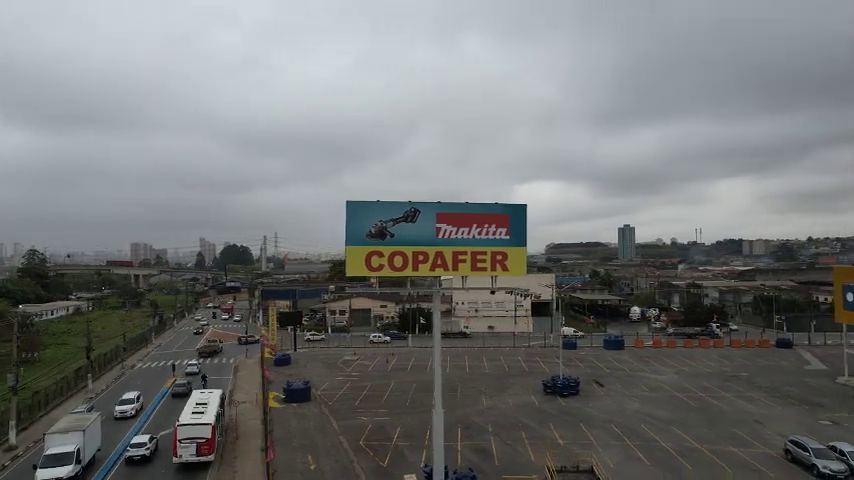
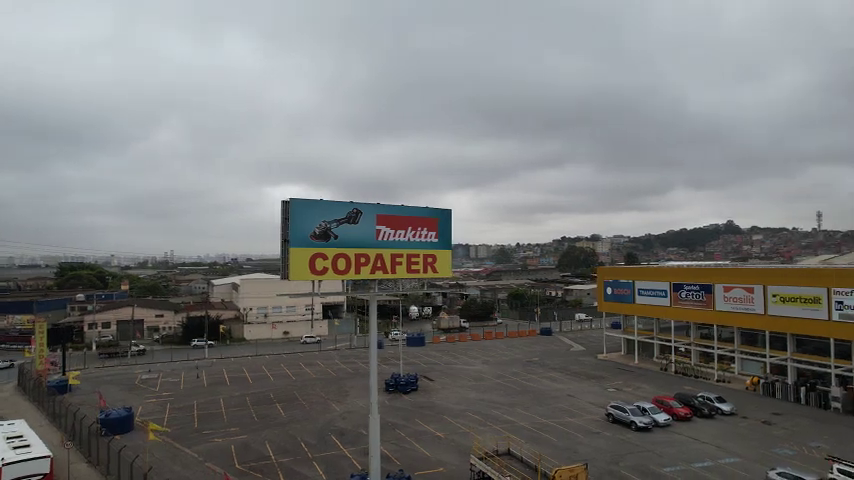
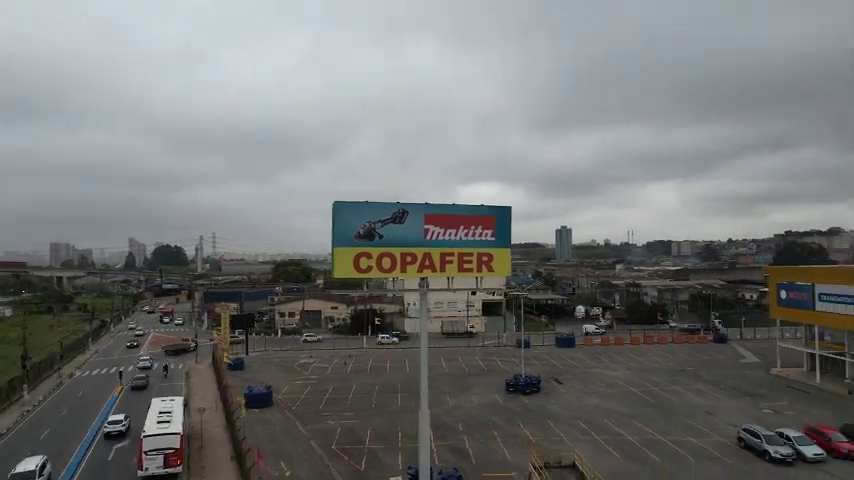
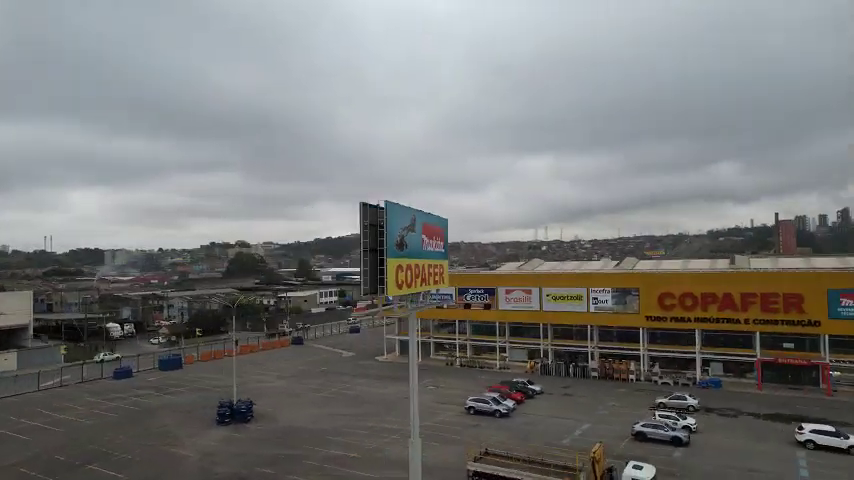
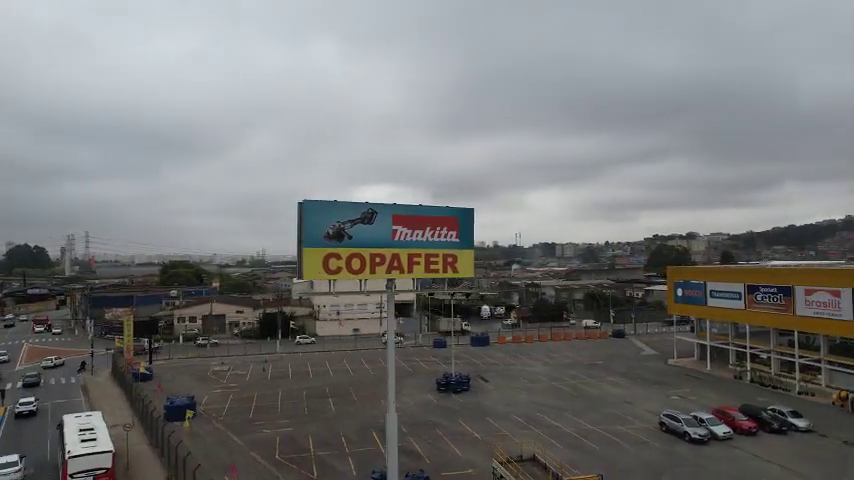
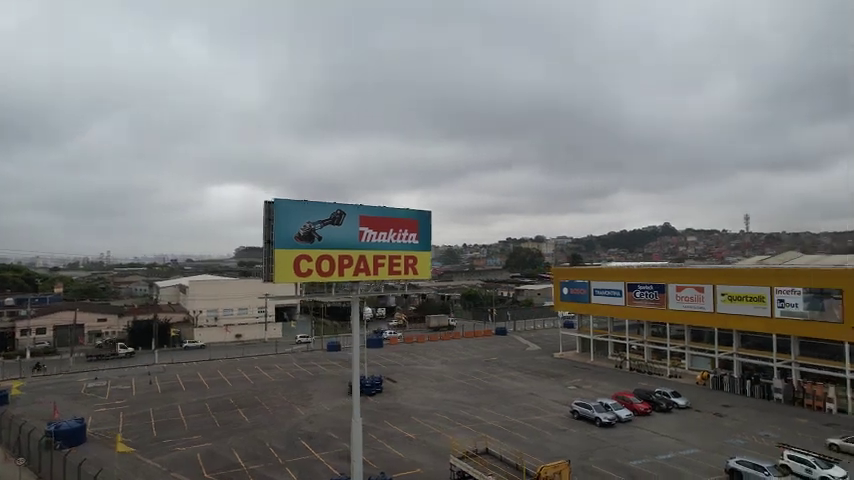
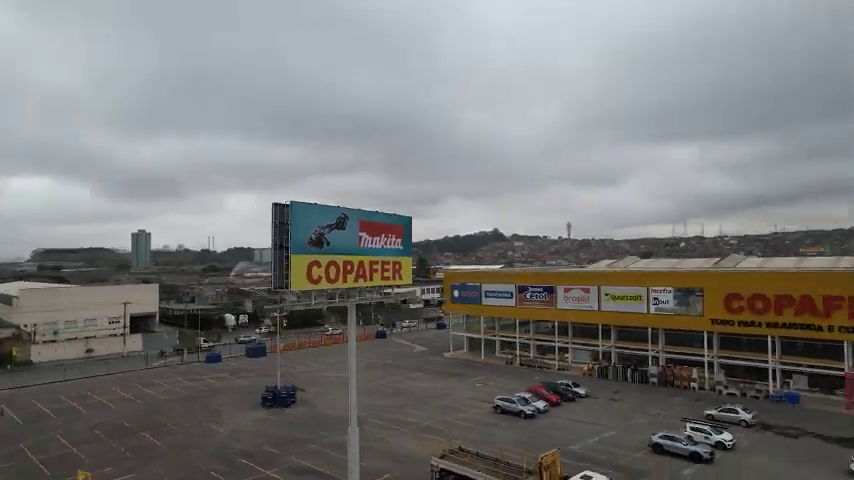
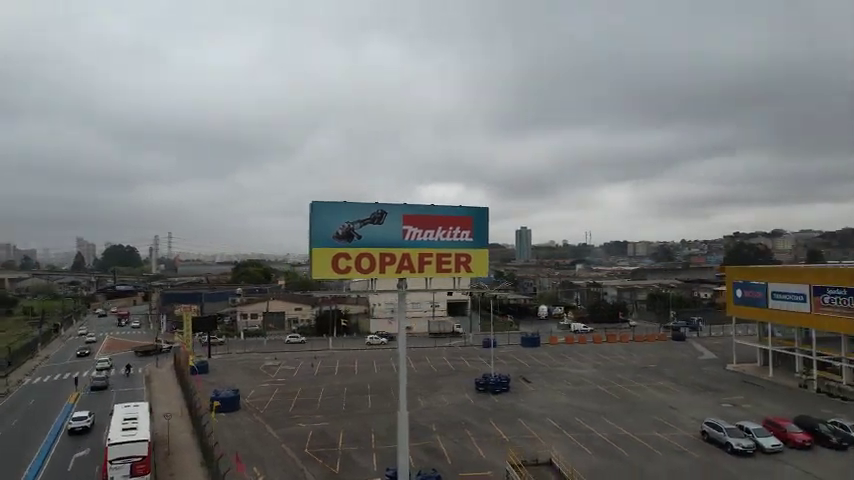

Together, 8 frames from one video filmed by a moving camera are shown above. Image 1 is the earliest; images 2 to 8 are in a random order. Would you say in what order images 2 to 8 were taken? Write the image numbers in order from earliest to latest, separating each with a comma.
3, 8, 5, 2, 6, 7, 4
